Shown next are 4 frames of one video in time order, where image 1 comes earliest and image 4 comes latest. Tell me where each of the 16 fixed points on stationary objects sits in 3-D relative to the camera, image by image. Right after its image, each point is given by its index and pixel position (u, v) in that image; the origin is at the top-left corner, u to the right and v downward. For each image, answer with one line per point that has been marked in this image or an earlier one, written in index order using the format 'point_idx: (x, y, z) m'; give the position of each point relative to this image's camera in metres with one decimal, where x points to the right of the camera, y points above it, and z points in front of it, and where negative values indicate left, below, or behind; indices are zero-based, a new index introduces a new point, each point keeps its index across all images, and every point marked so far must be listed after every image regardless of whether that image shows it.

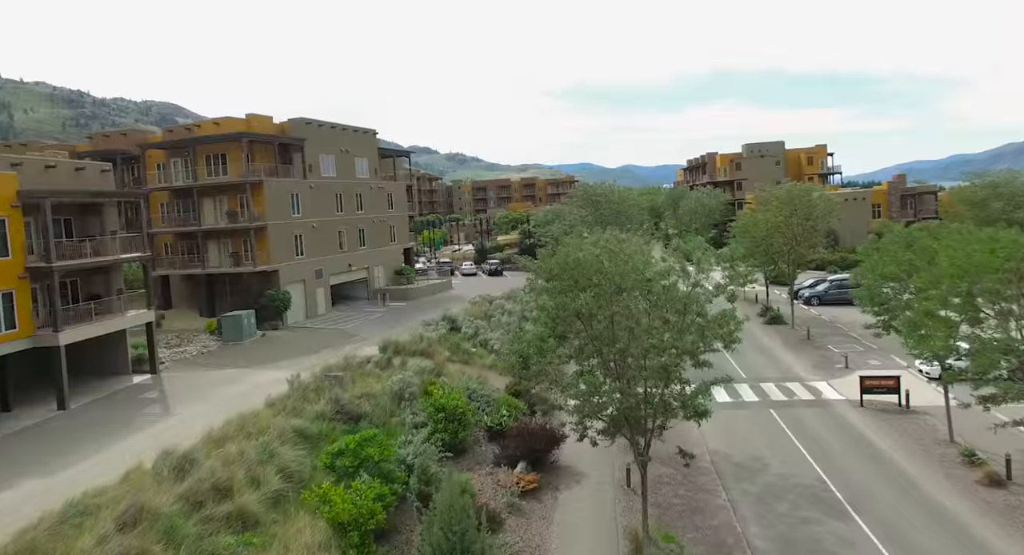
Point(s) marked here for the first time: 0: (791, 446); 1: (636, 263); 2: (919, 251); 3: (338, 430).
0: (+7.7, -4.7, +20.0) m
1: (+2.7, +0.4, +15.7) m
2: (+10.7, +0.7, +19.1) m
3: (-4.7, -4.1, +19.7) m
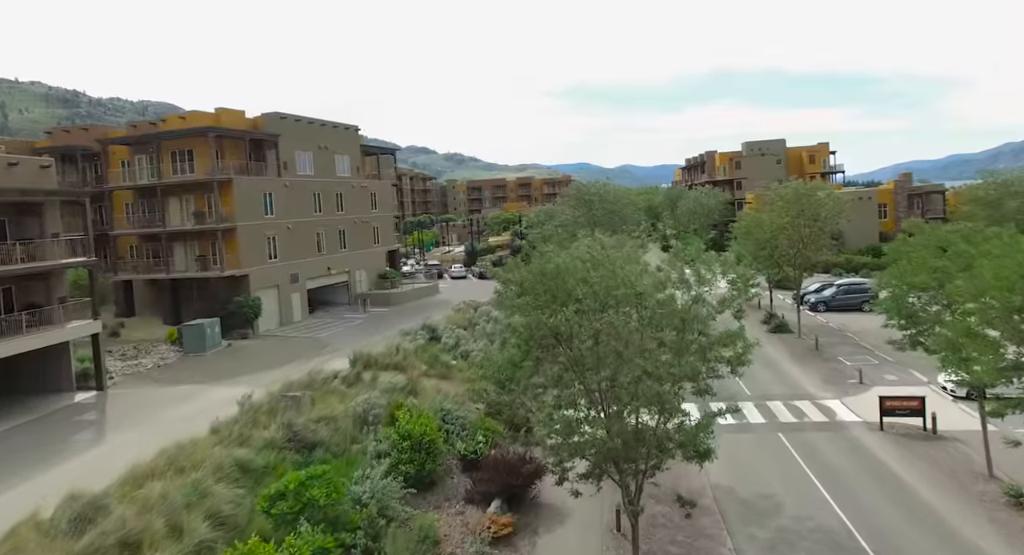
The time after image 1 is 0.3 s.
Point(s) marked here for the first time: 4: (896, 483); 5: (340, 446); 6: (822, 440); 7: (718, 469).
0: (+7.1, -4.9, +17.6) m
1: (+2.1, +0.2, +13.3) m
2: (+10.1, +0.5, +16.7) m
3: (-5.3, -4.4, +17.2) m
4: (+9.1, -4.8, +17.1) m
5: (-4.3, -4.3, +18.3) m
6: (+8.5, -4.5, +20.0) m
7: (+5.2, -4.8, +18.3) m
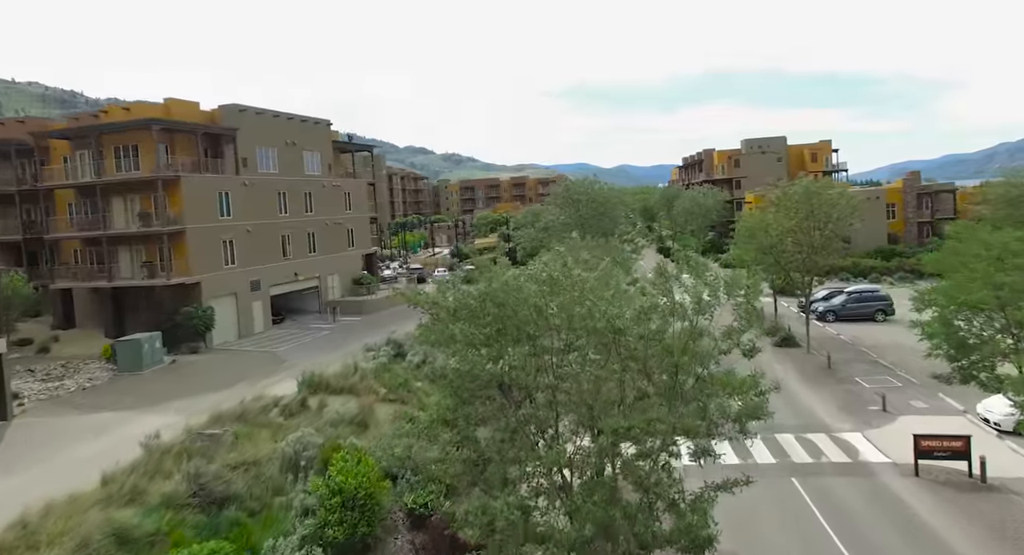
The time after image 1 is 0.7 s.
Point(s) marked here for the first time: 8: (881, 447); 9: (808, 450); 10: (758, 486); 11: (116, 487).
0: (+6.2, -5.2, +14.2) m
1: (+1.2, -0.2, +10.0) m
2: (+9.2, +0.1, +13.4) m
3: (-6.2, -4.7, +13.9) m
4: (+8.2, -5.2, +13.7) m
5: (-5.2, -4.6, +15.0) m
6: (+7.6, -4.8, +16.7) m
7: (+4.3, -5.2, +14.9) m
8: (+9.5, -4.4, +18.6) m
9: (+7.7, -4.5, +18.8) m
10: (+5.8, -4.9, +17.1) m
11: (-8.0, -4.3, +14.7) m
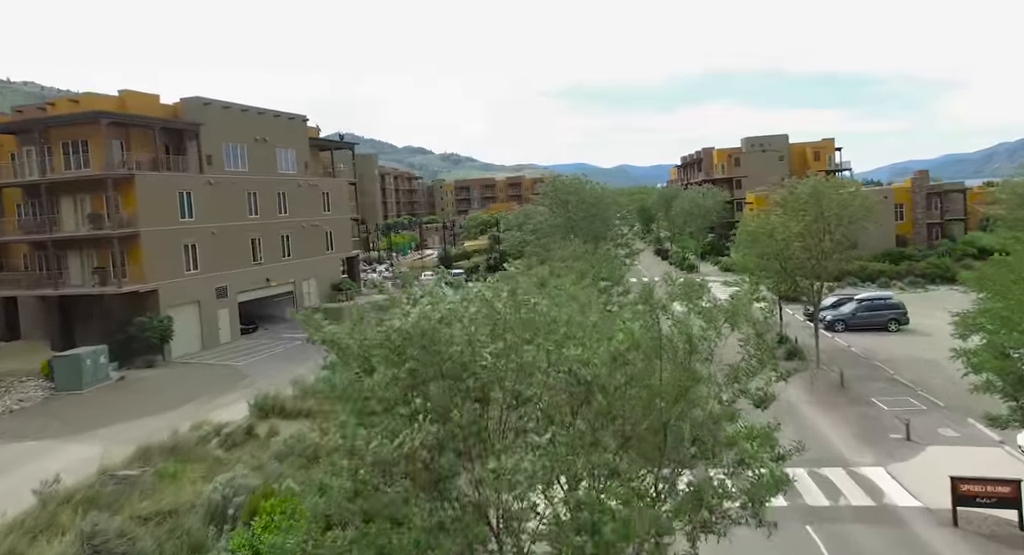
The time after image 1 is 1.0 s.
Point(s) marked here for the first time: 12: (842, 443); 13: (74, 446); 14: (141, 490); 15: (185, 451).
0: (+5.6, -5.5, +11.7) m
1: (+0.6, -0.5, +7.4) m
2: (+8.6, -0.2, +10.8) m
3: (-6.9, -5.0, +11.3) m
4: (+7.5, -5.4, +11.2) m
5: (-5.9, -4.9, +12.4) m
6: (+7.0, -5.1, +14.1) m
7: (+3.6, -5.5, +12.4) m
8: (+8.8, -4.7, +16.1) m
9: (+7.0, -4.8, +16.3) m
10: (+5.1, -5.1, +14.6) m
11: (-8.7, -4.6, +12.1) m
12: (+8.7, -4.3, +18.9) m
13: (-11.5, -4.5, +19.0) m
14: (-7.4, -4.2, +14.4) m
15: (-7.6, -4.1, +16.9) m
